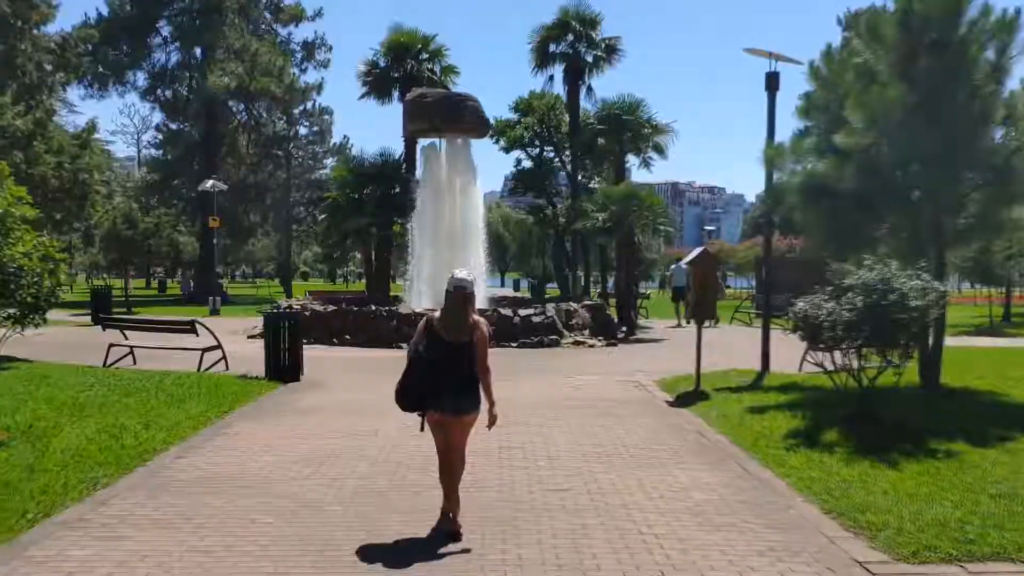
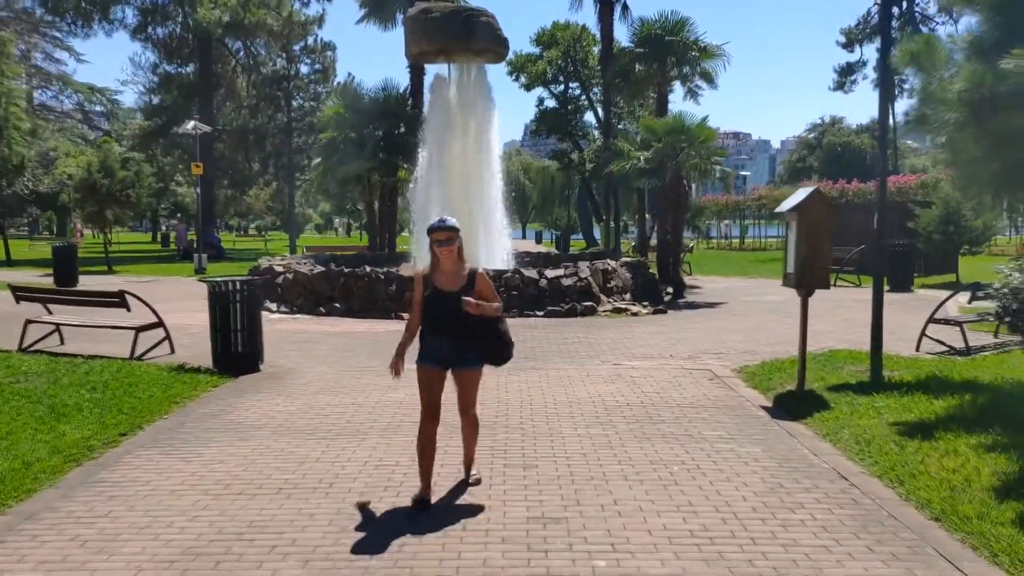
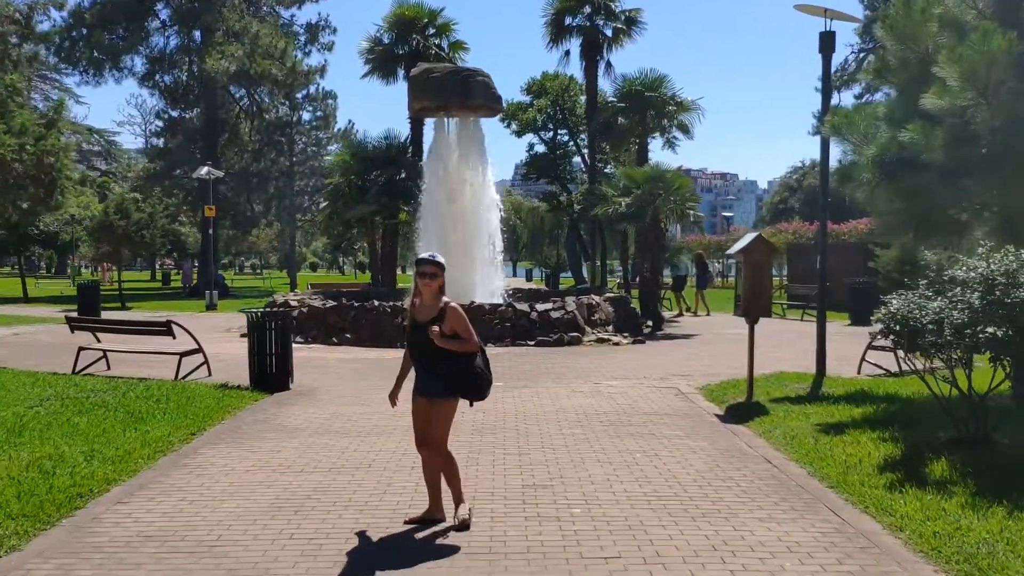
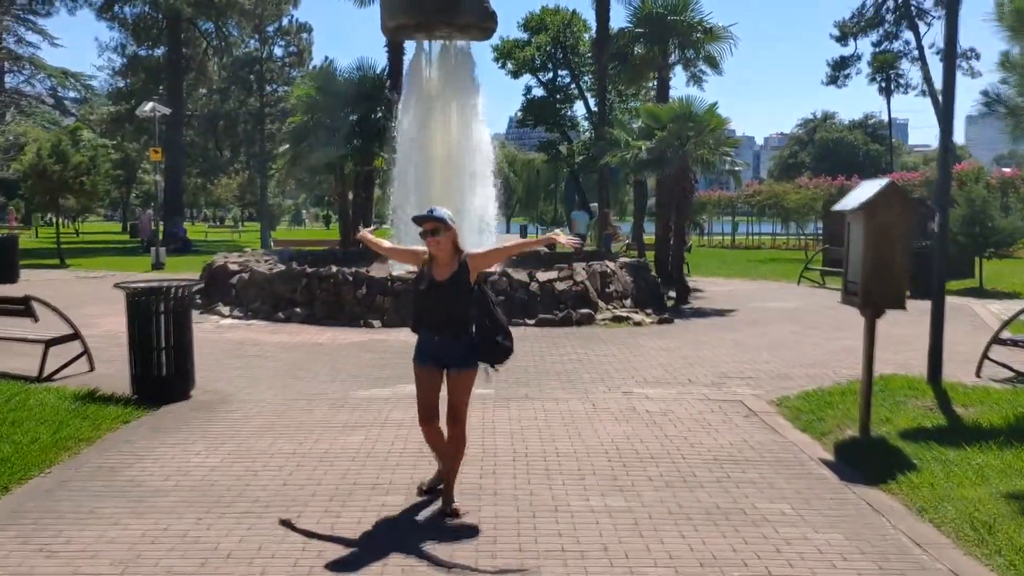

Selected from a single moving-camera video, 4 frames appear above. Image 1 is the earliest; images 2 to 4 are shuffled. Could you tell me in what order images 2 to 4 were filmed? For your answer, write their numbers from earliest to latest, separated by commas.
3, 2, 4
